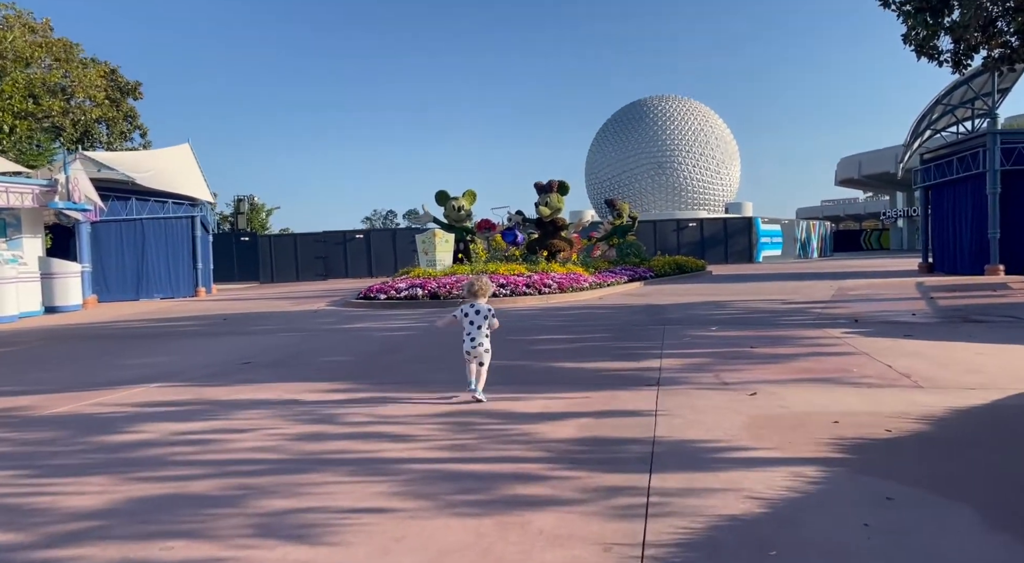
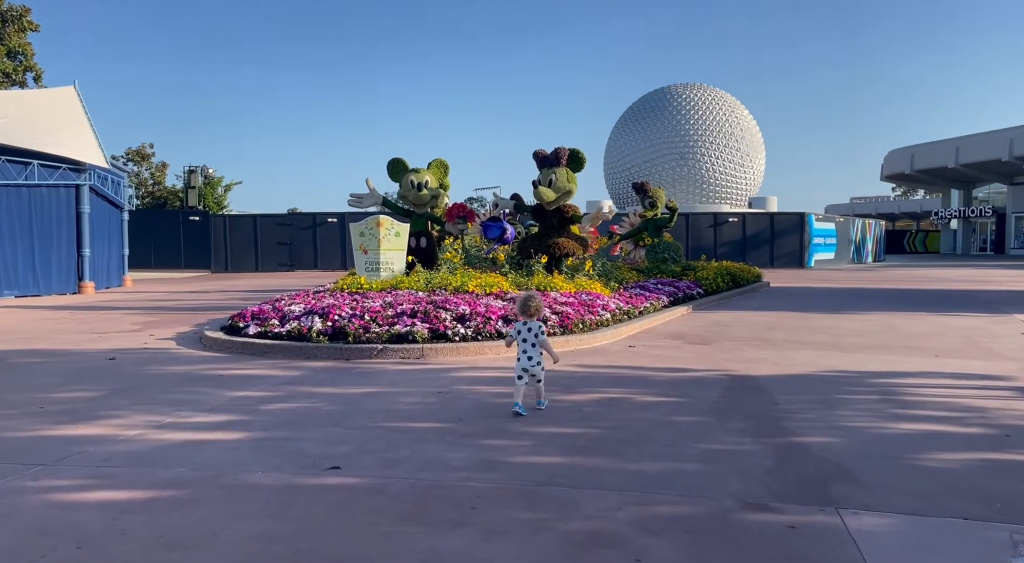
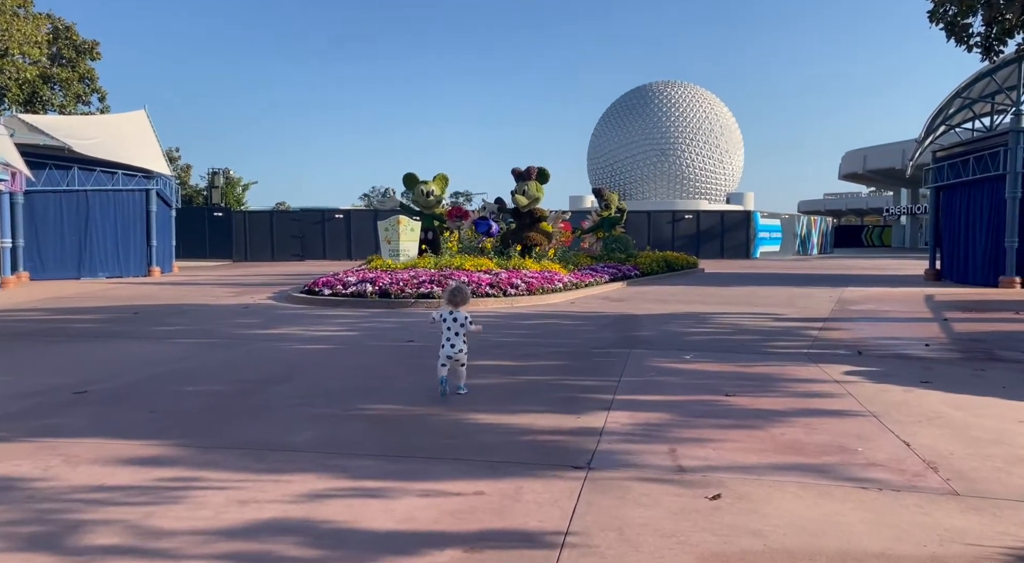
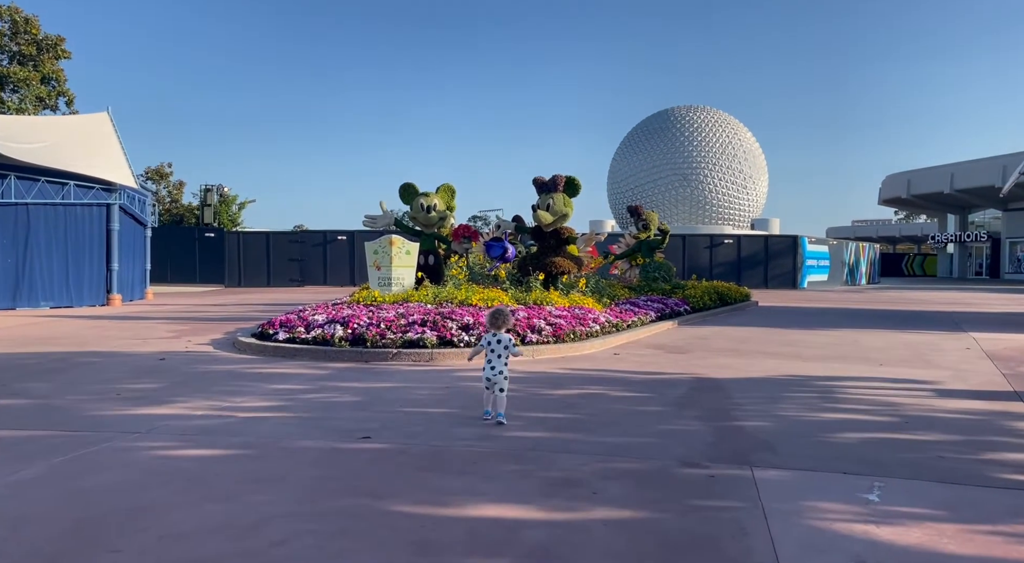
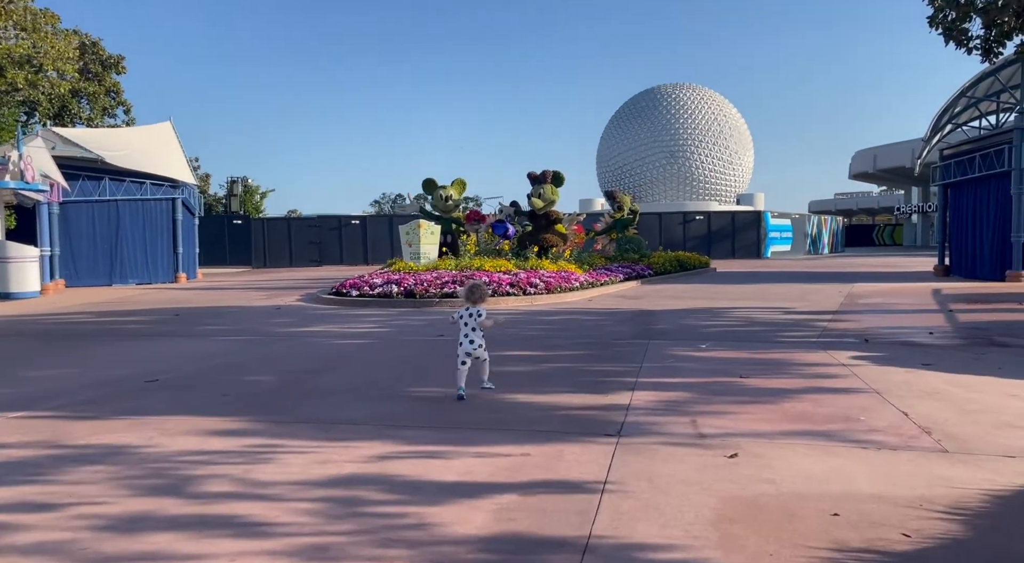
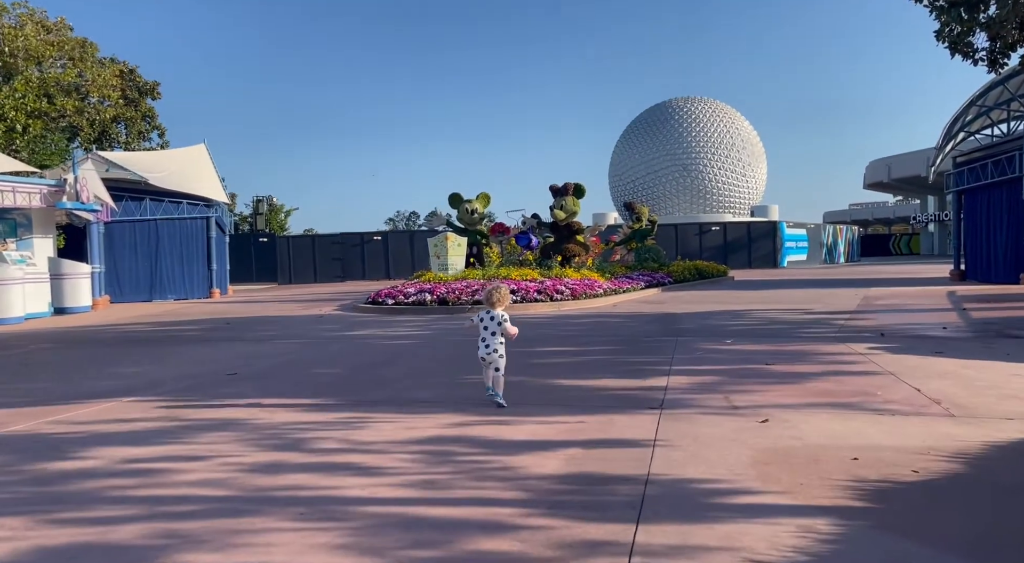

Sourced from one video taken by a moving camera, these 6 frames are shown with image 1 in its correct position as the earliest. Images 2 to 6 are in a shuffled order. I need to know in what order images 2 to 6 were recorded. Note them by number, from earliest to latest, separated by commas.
6, 5, 3, 4, 2
